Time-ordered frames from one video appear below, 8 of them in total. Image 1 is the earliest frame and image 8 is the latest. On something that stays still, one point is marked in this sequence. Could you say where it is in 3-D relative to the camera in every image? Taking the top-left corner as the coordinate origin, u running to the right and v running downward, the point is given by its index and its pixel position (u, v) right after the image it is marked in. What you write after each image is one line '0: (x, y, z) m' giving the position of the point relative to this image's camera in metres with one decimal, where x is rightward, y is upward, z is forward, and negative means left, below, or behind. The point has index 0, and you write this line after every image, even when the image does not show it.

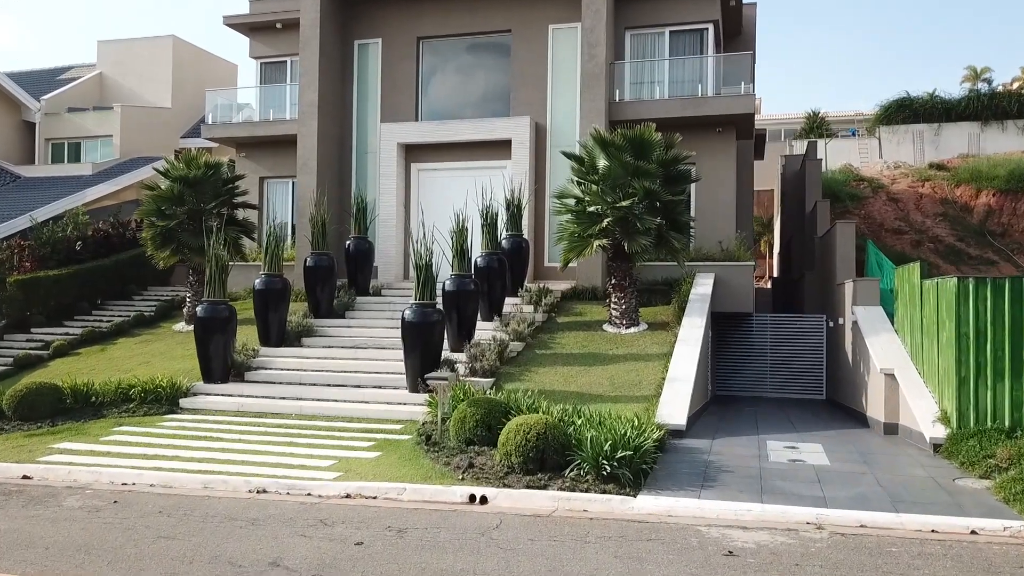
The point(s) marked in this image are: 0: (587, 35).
0: (+1.1, +3.8, +11.4) m
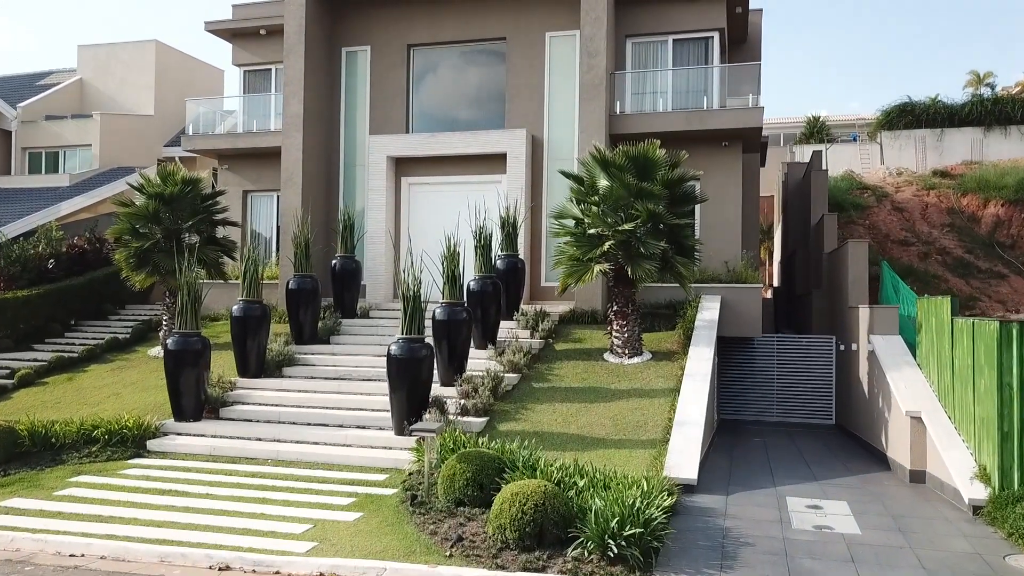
0: (+1.0, +3.4, +10.8) m
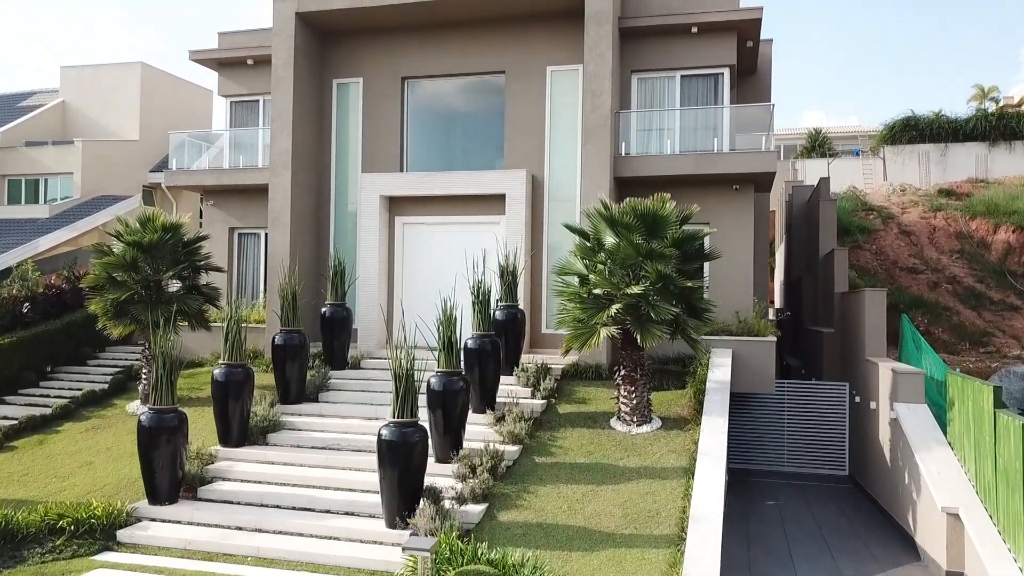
0: (+1.0, +2.8, +10.2) m
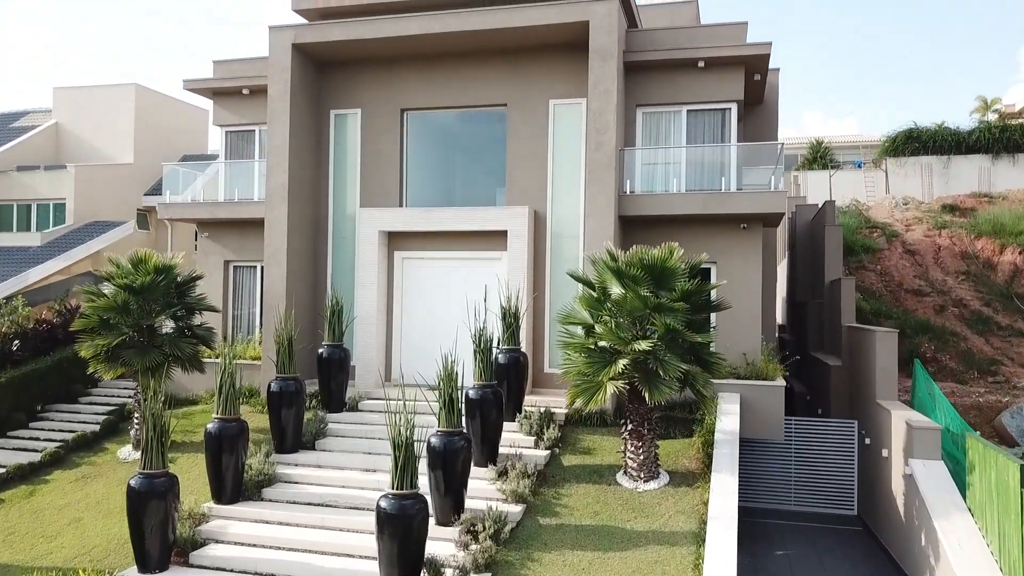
0: (+1.1, +2.2, +9.9) m
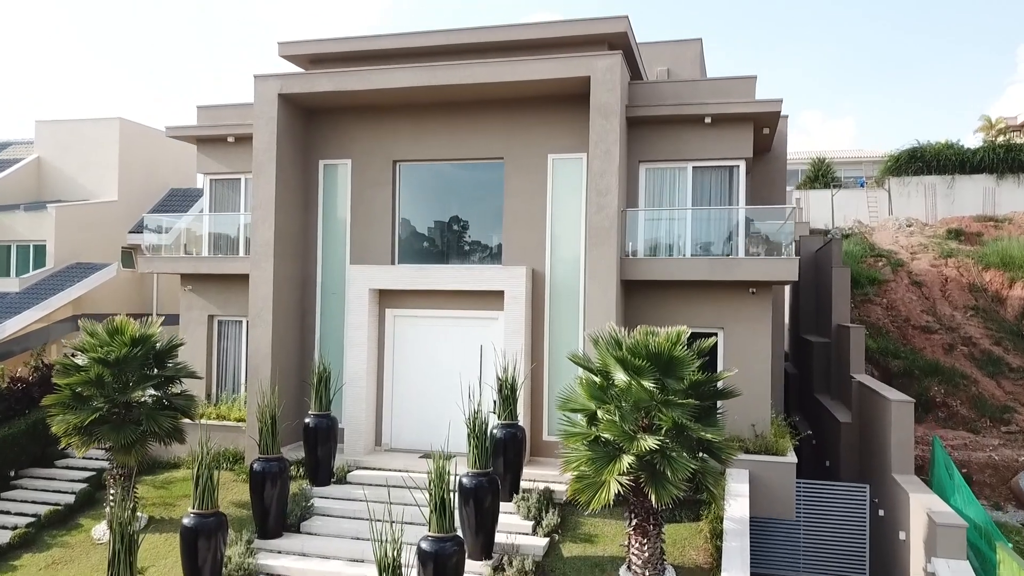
0: (+1.0, +1.3, +9.4) m
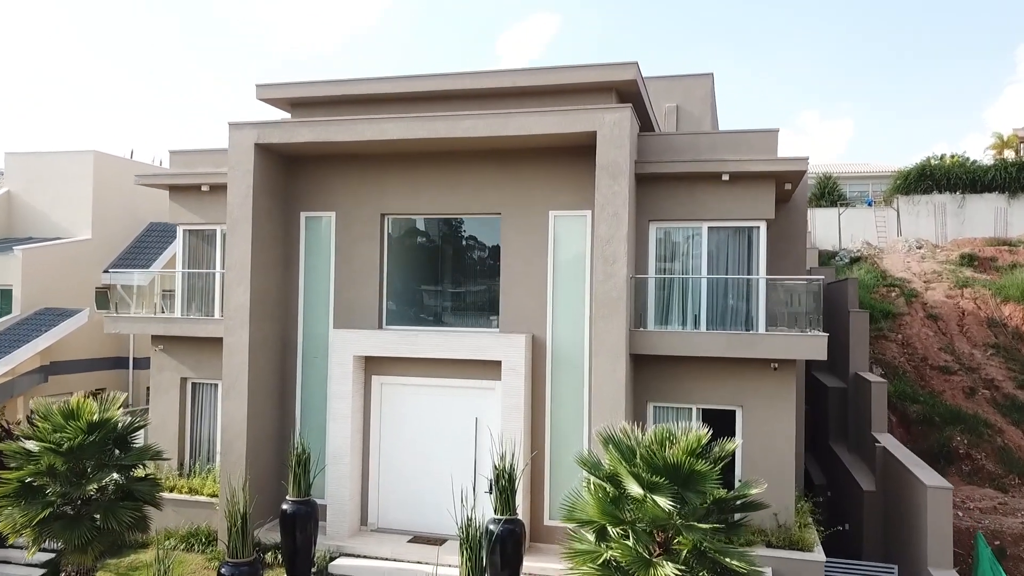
0: (+1.0, +0.5, +8.5) m
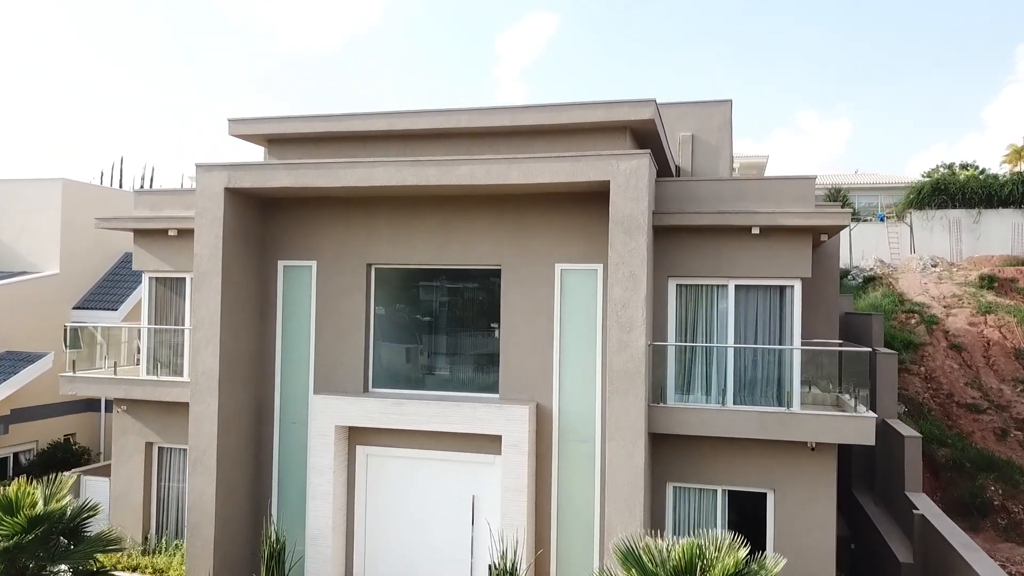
0: (+1.0, -0.2, +7.5) m
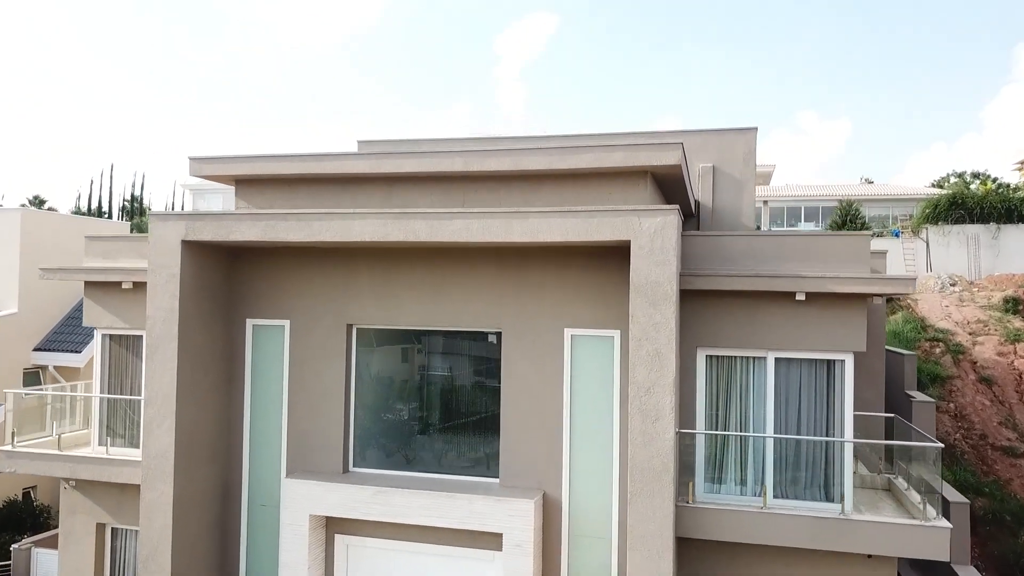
0: (+1.0, -0.9, +6.3) m
